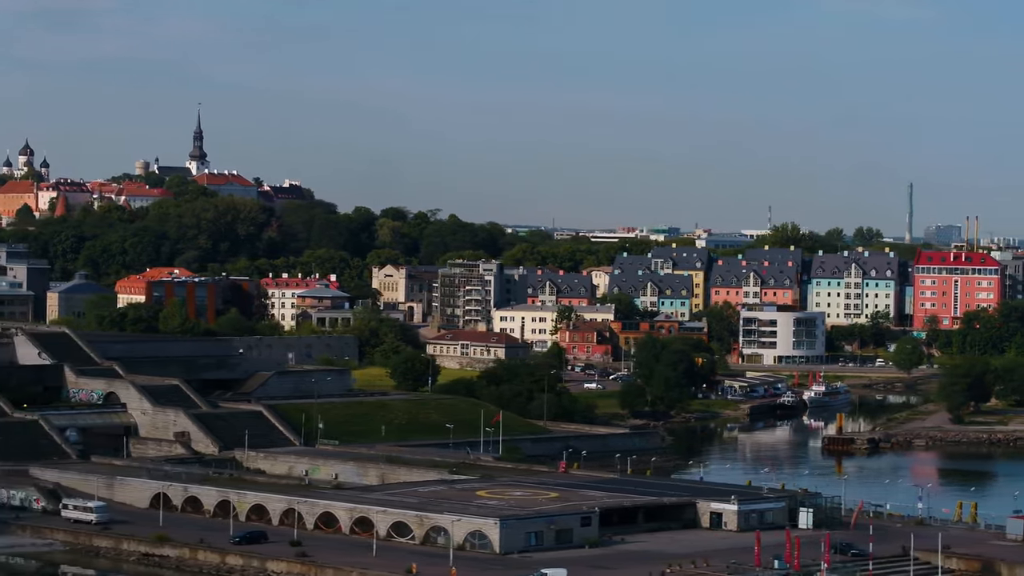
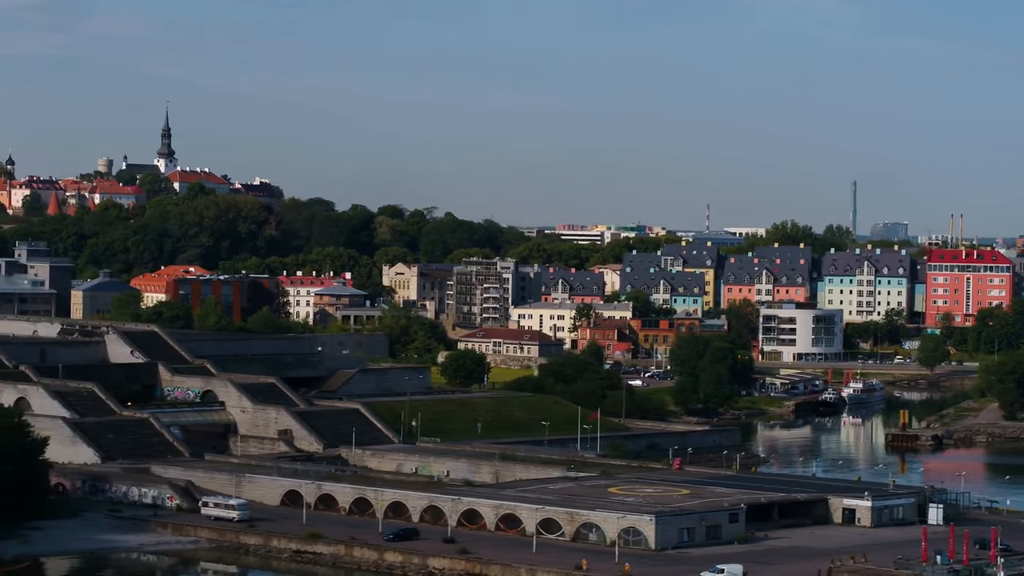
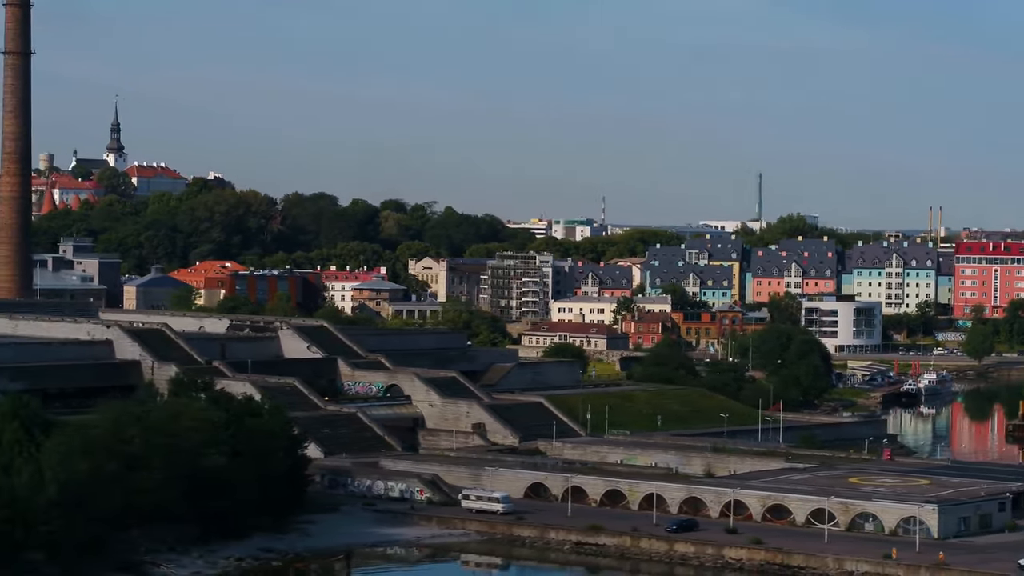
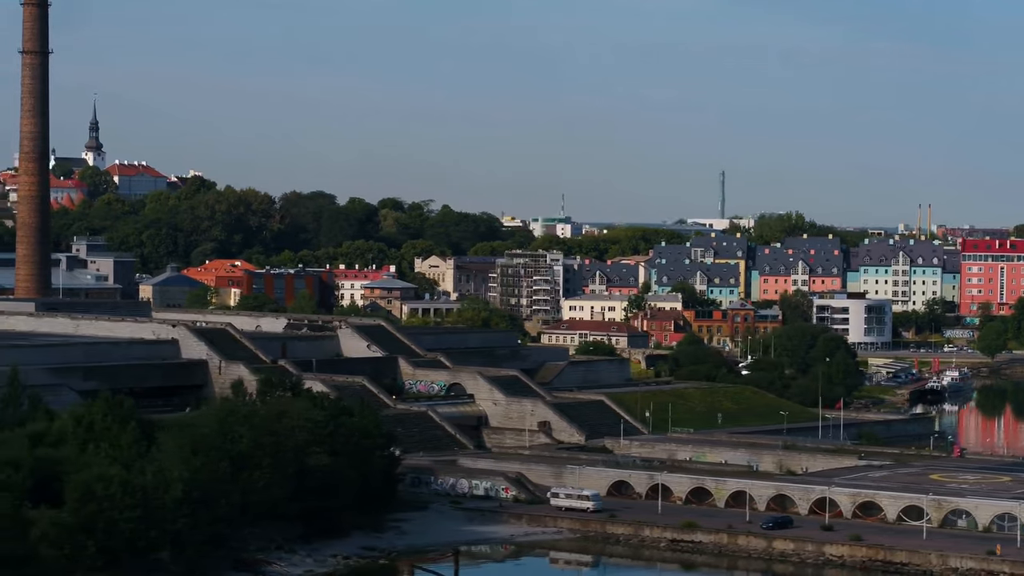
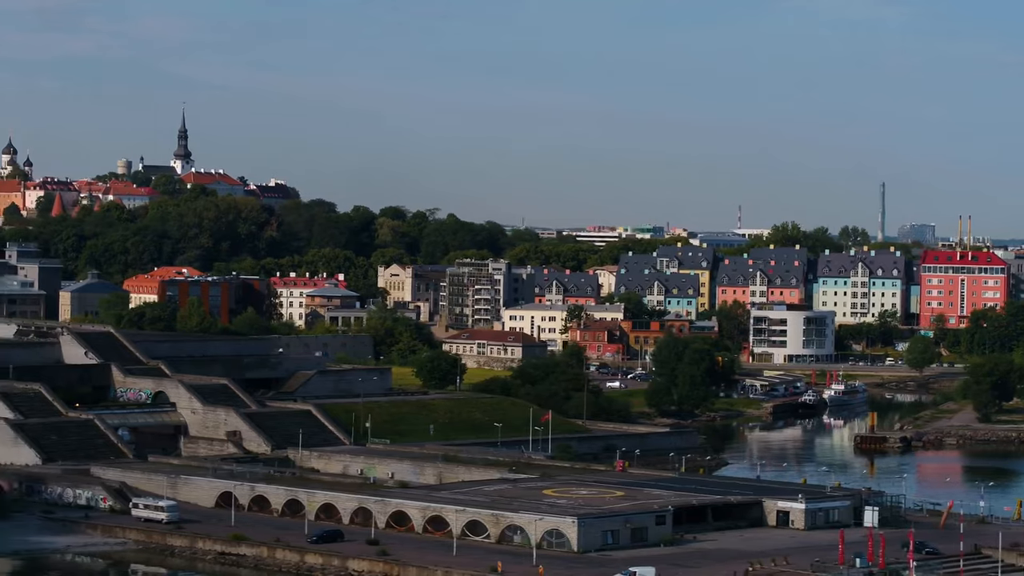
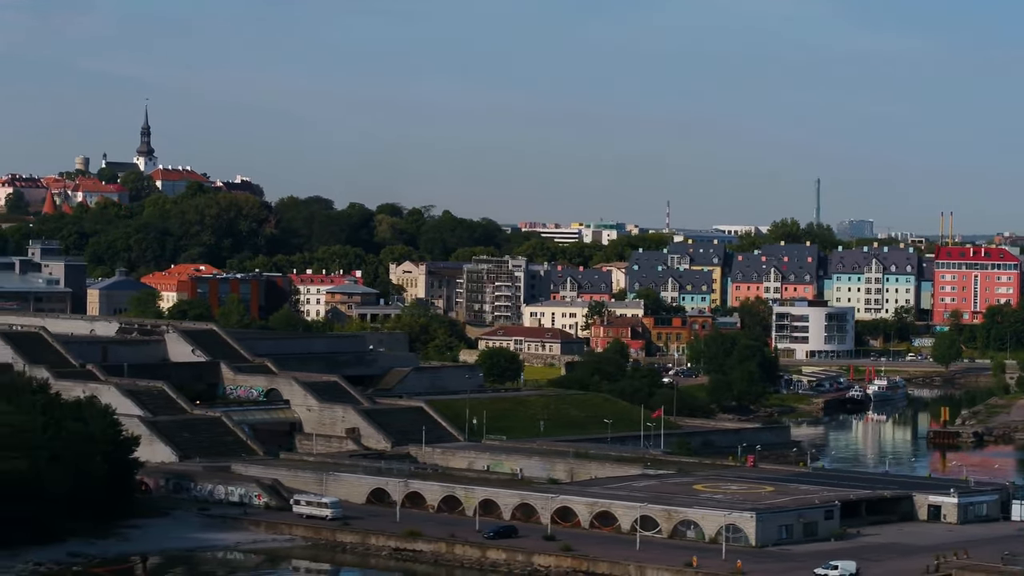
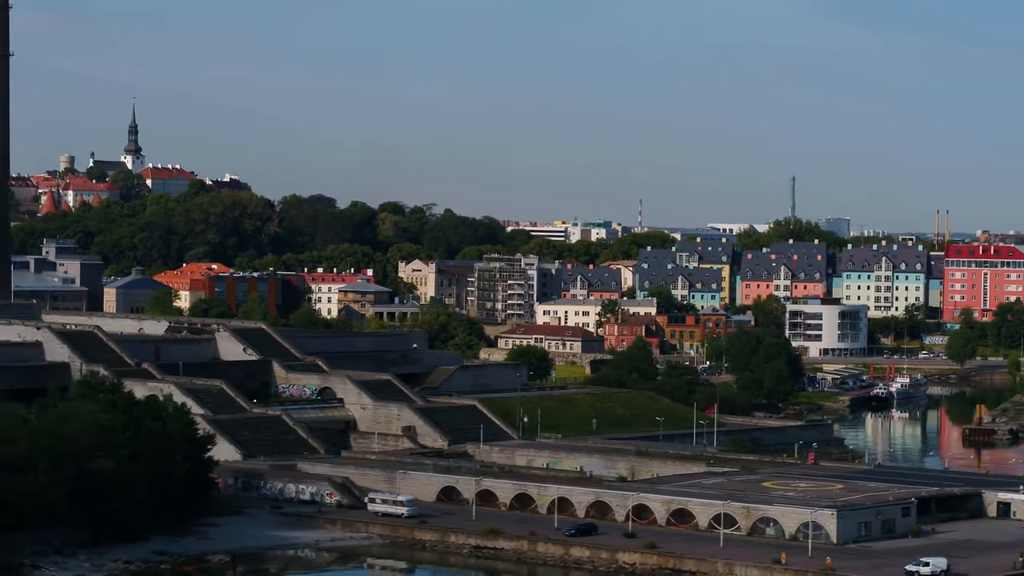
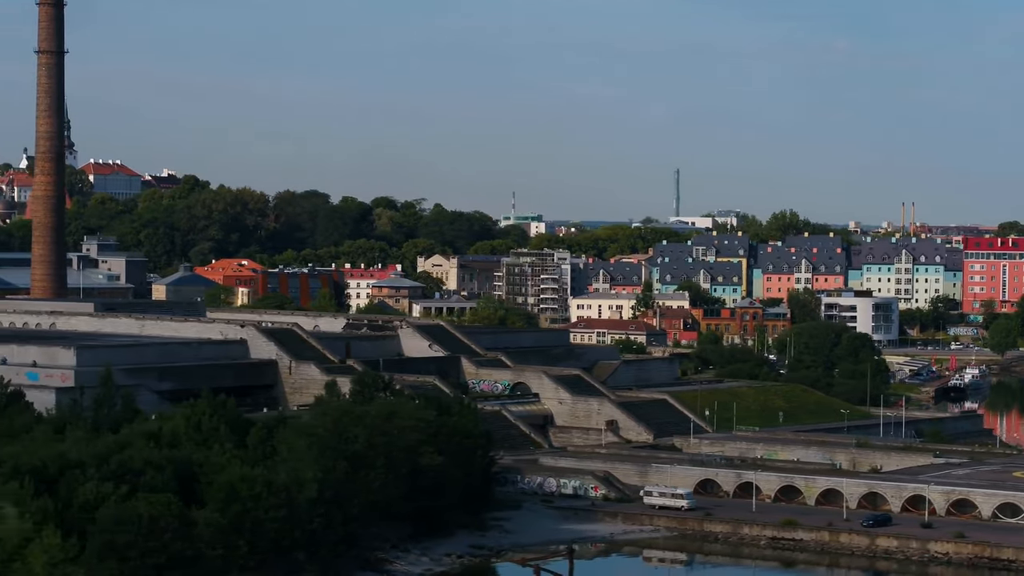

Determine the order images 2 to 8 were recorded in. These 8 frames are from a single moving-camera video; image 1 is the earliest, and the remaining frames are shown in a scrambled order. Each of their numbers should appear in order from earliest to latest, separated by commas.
5, 2, 6, 7, 3, 4, 8
